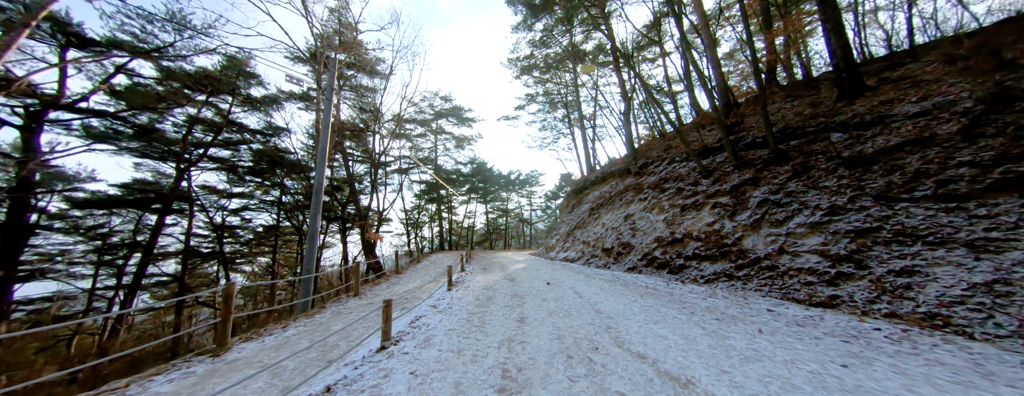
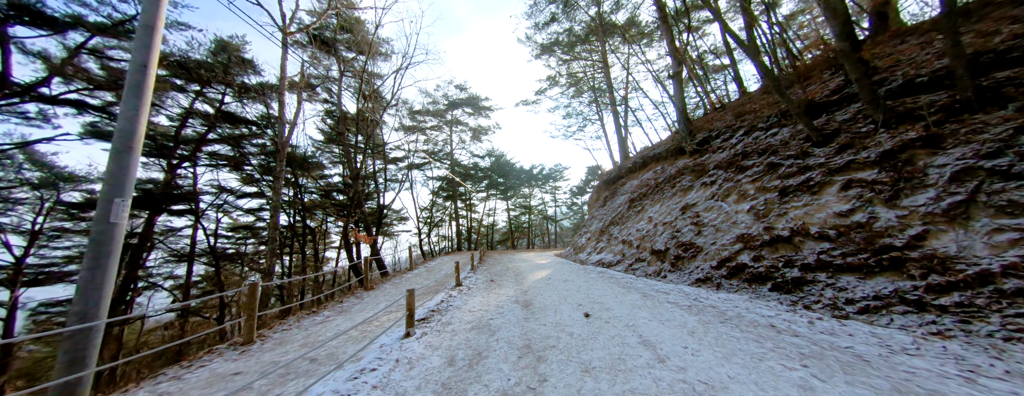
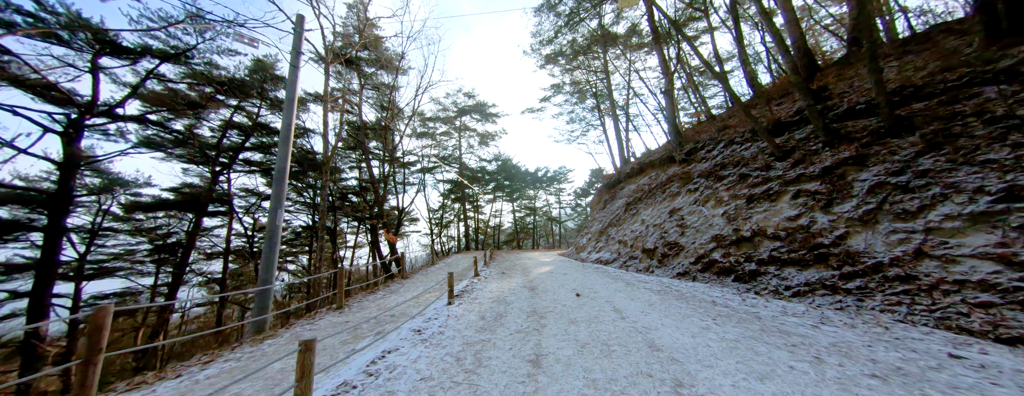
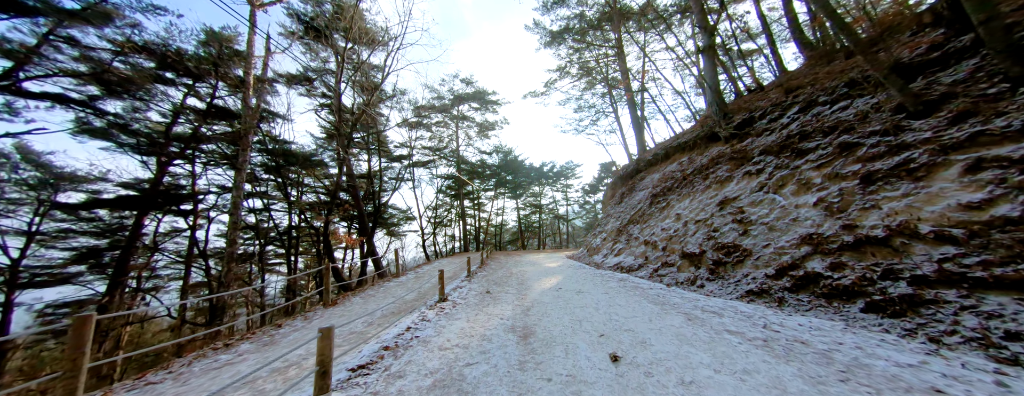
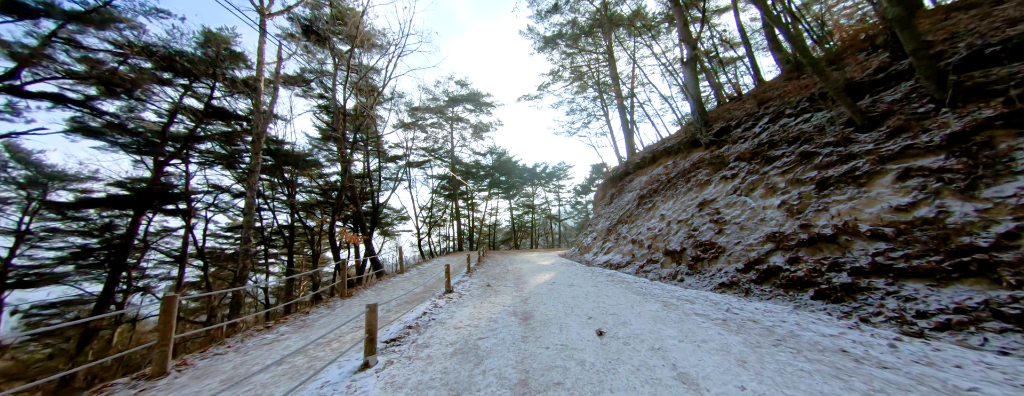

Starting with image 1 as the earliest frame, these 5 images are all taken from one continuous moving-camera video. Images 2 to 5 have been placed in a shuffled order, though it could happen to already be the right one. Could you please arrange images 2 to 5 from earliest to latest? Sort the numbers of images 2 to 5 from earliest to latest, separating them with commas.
3, 2, 5, 4
